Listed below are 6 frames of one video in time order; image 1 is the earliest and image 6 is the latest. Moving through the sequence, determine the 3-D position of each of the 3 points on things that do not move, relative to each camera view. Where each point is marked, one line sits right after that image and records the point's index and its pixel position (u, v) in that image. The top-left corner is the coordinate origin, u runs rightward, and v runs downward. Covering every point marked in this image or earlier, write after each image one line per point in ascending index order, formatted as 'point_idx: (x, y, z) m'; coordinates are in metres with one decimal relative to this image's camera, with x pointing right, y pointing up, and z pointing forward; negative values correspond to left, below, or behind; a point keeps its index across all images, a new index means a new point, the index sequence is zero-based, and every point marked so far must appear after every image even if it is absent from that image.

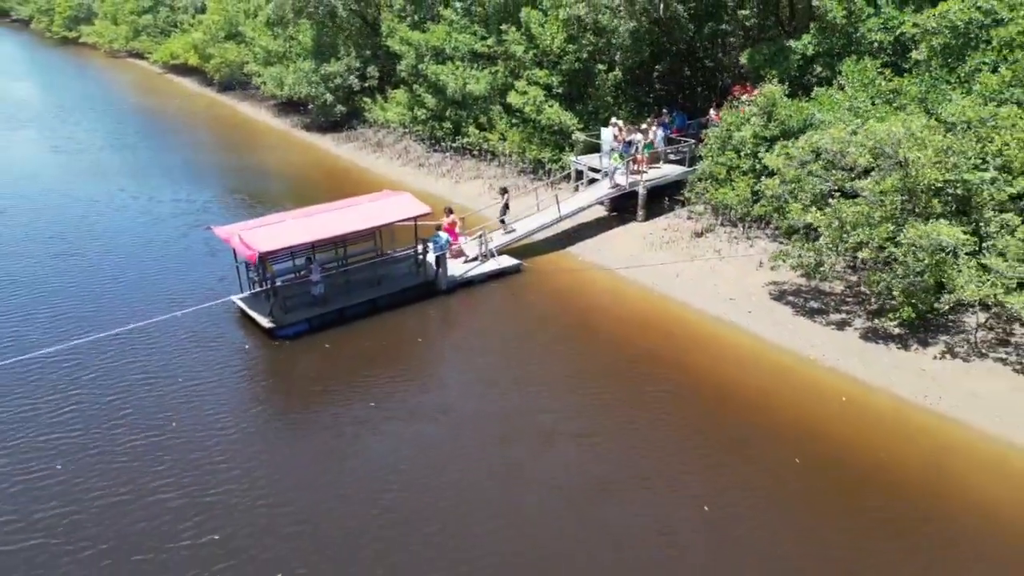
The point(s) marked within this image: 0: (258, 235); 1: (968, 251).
0: (-11.5, +2.3, +19.9) m
1: (+19.4, +1.6, +18.3) m
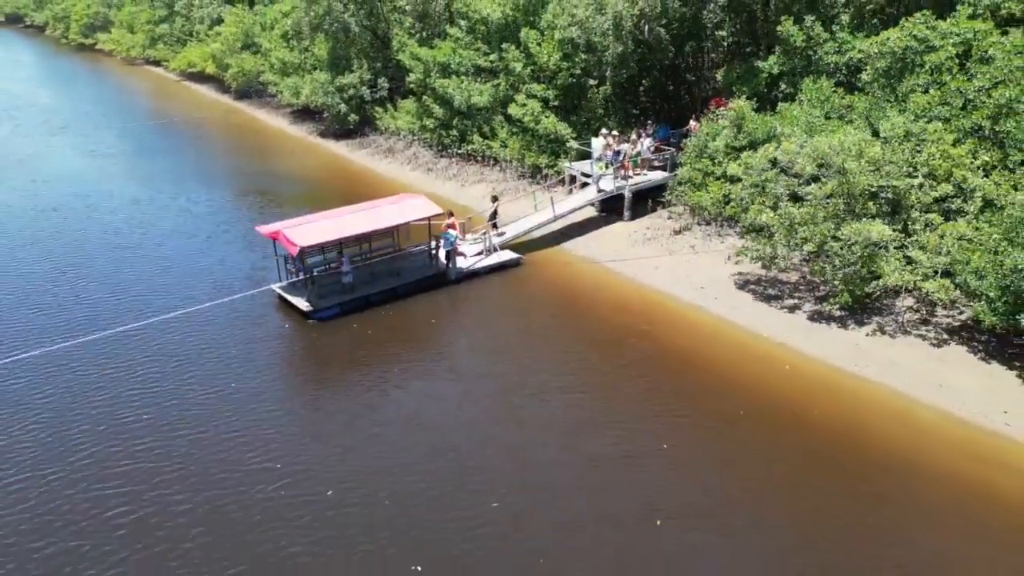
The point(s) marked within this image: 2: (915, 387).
0: (-11.5, +2.9, +23.3) m
1: (+19.4, +2.2, +21.7) m
2: (+18.3, -4.5, +19.4) m
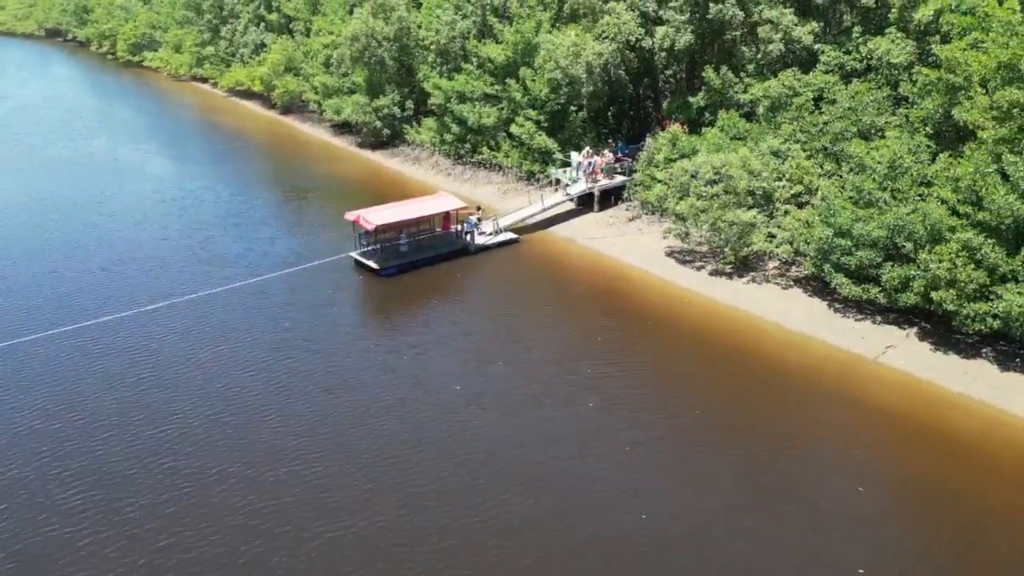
0: (-11.5, +5.6, +34.7) m
1: (+19.3, +4.8, +33.0) m
2: (+18.2, -1.8, +30.7) m
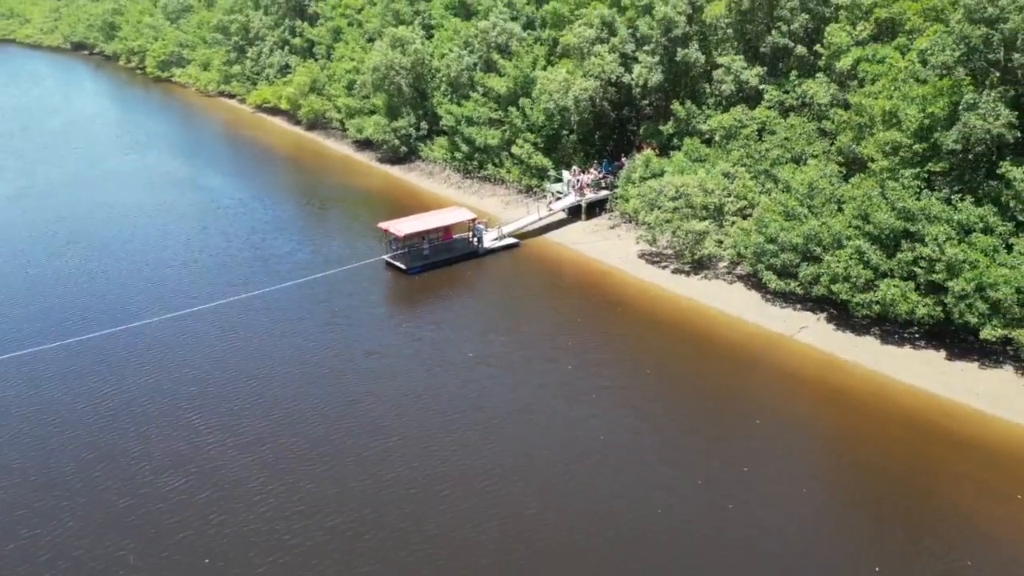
0: (-11.4, +6.1, +43.0) m
1: (+19.4, +5.3, +41.1) m
2: (+18.3, -1.4, +38.8) m
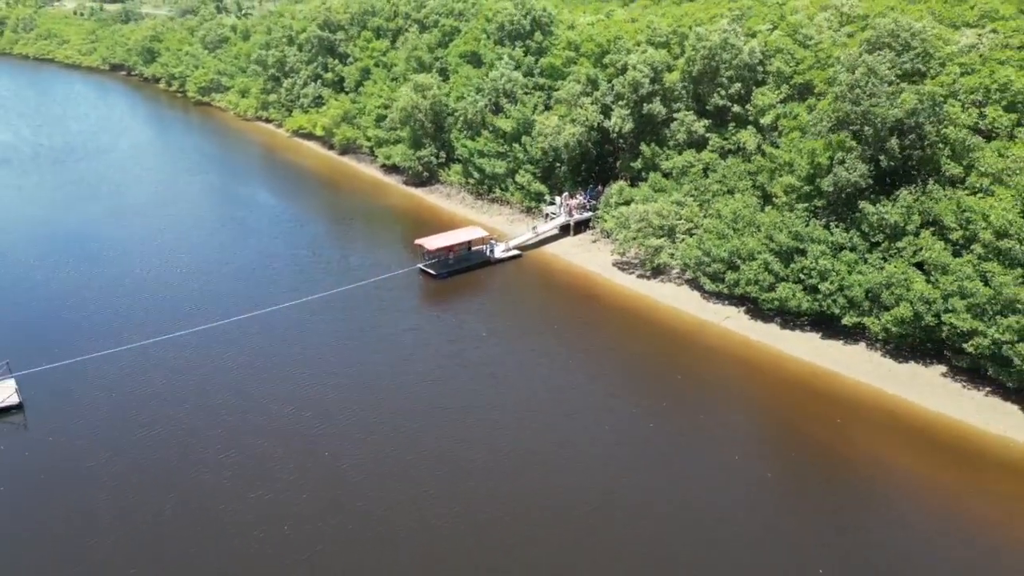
0: (-10.9, +6.0, +56.5) m
1: (+19.9, +5.1, +54.6) m
2: (+18.8, -1.5, +52.2) m
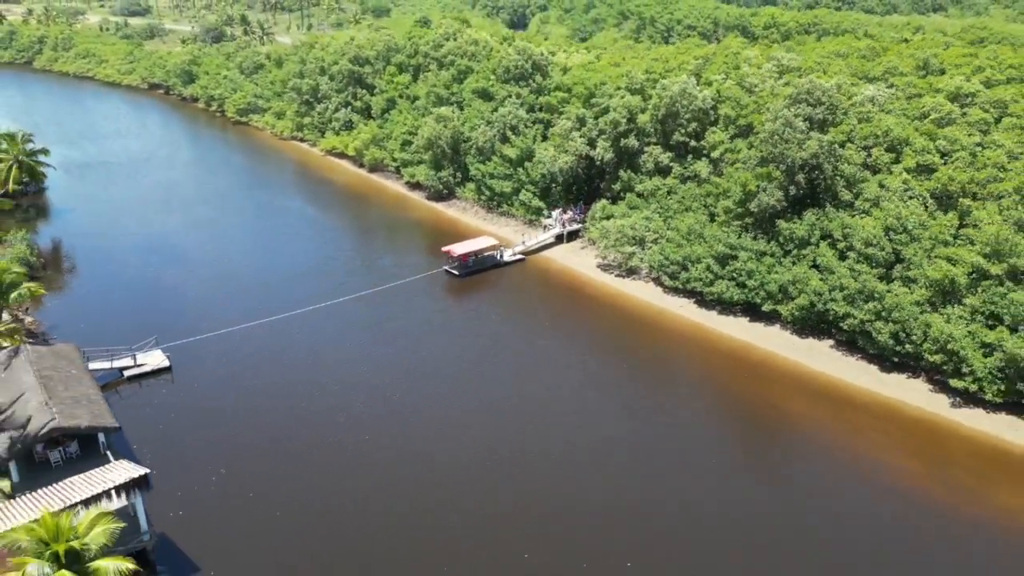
0: (-10.0, +6.5, +72.3) m
1: (+20.8, +5.7, +70.3) m
2: (+19.7, -0.9, +67.9) m
